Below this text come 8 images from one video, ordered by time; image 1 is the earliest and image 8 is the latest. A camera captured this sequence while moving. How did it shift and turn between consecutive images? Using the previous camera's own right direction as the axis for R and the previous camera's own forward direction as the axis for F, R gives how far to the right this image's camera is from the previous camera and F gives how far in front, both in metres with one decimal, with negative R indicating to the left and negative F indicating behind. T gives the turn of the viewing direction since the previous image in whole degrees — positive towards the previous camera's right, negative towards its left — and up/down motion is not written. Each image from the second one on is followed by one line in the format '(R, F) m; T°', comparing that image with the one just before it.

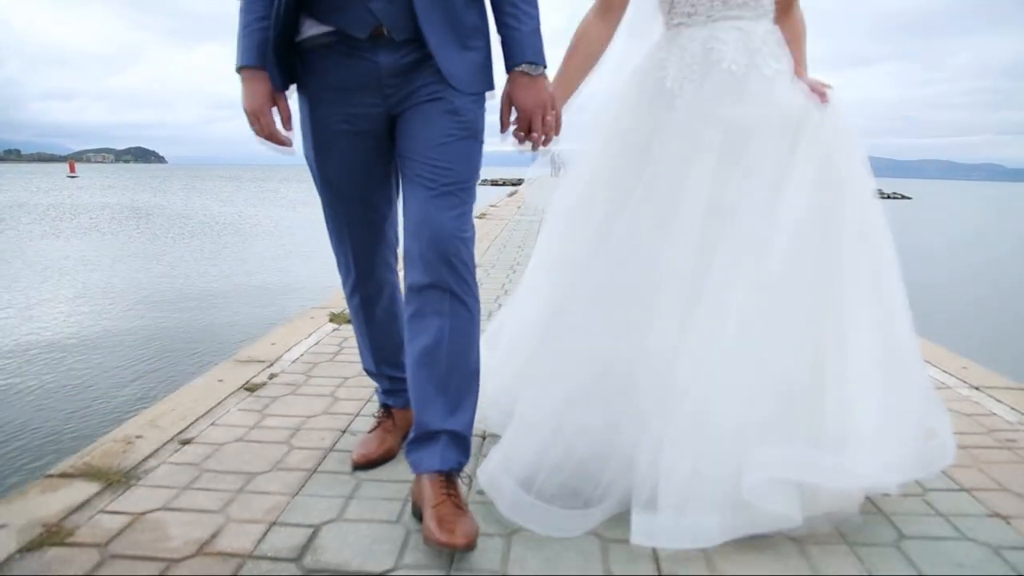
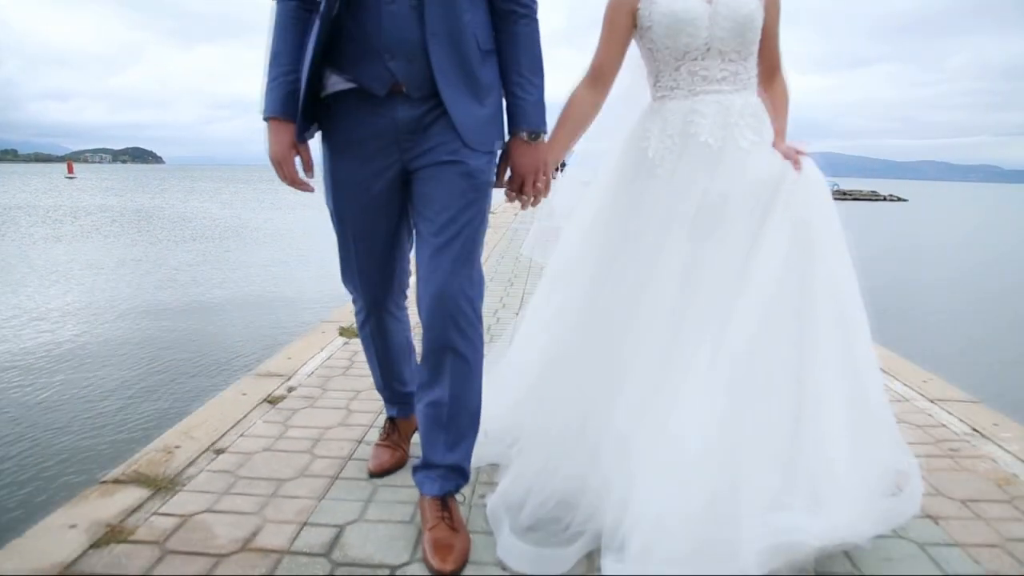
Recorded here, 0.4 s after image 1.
(0.0, -0.2) m; 0°
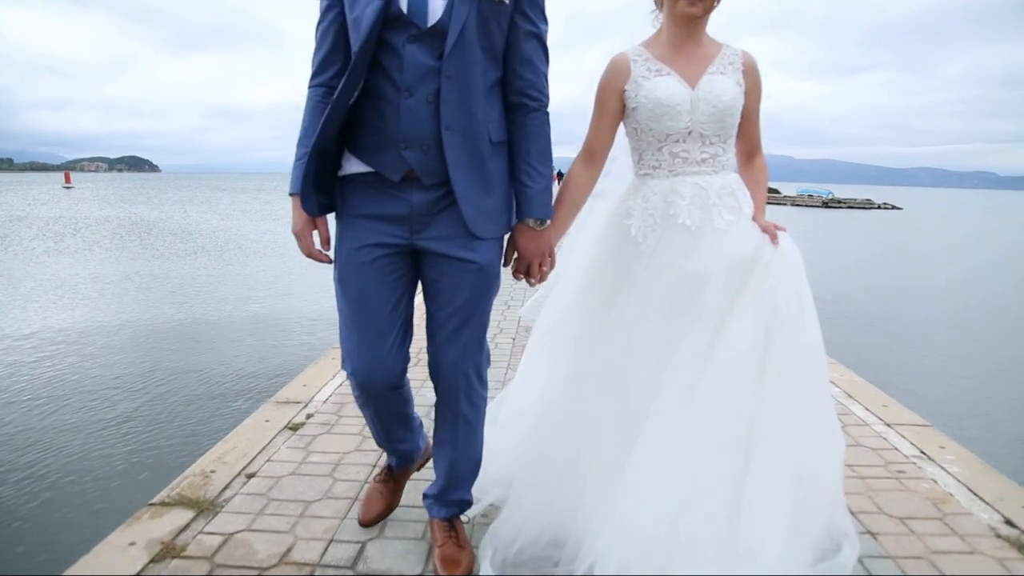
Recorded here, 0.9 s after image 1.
(0.0, -0.2) m; 0°
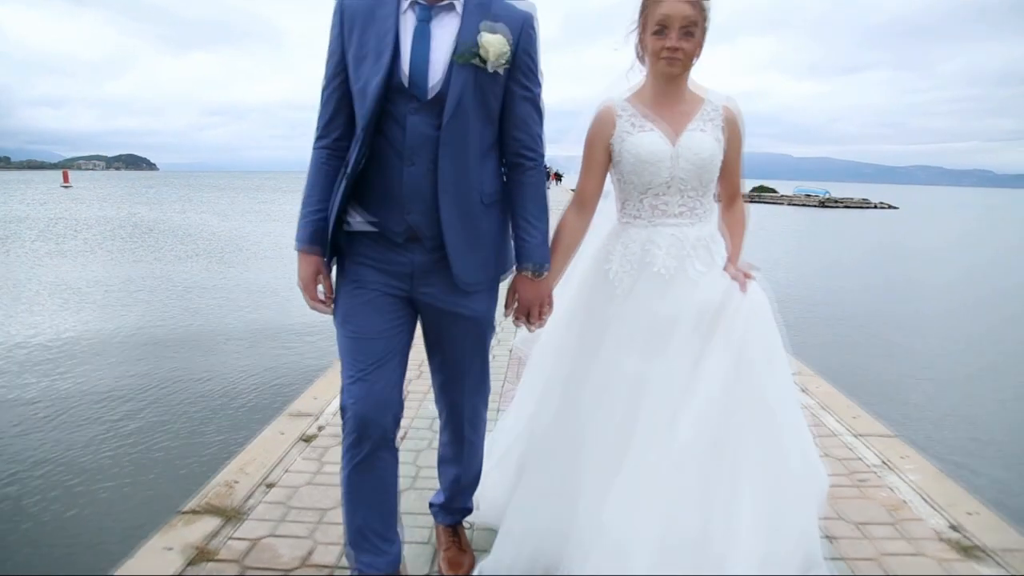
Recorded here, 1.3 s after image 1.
(0.0, -0.2) m; 0°
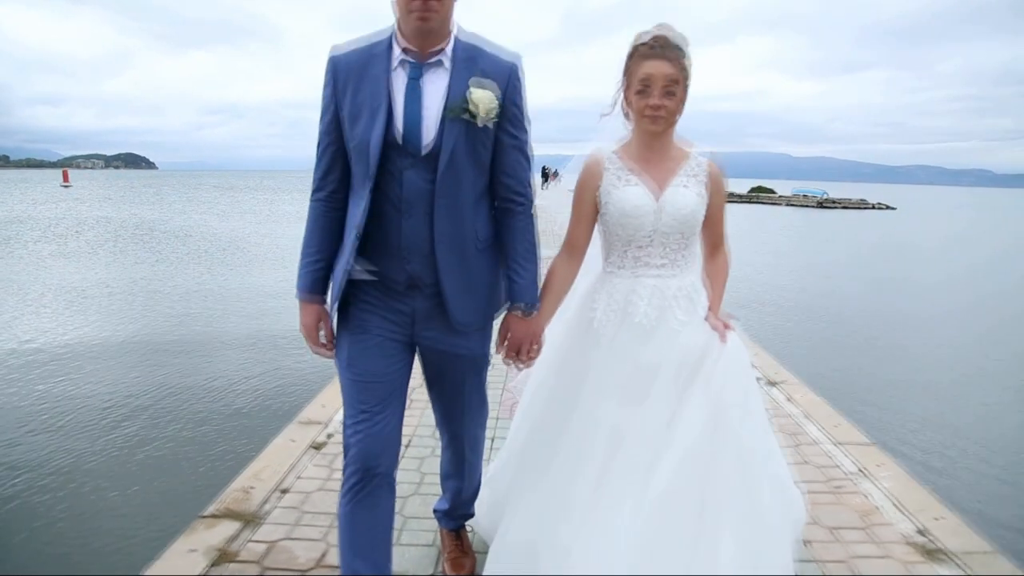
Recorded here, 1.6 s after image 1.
(0.0, -0.2) m; 0°
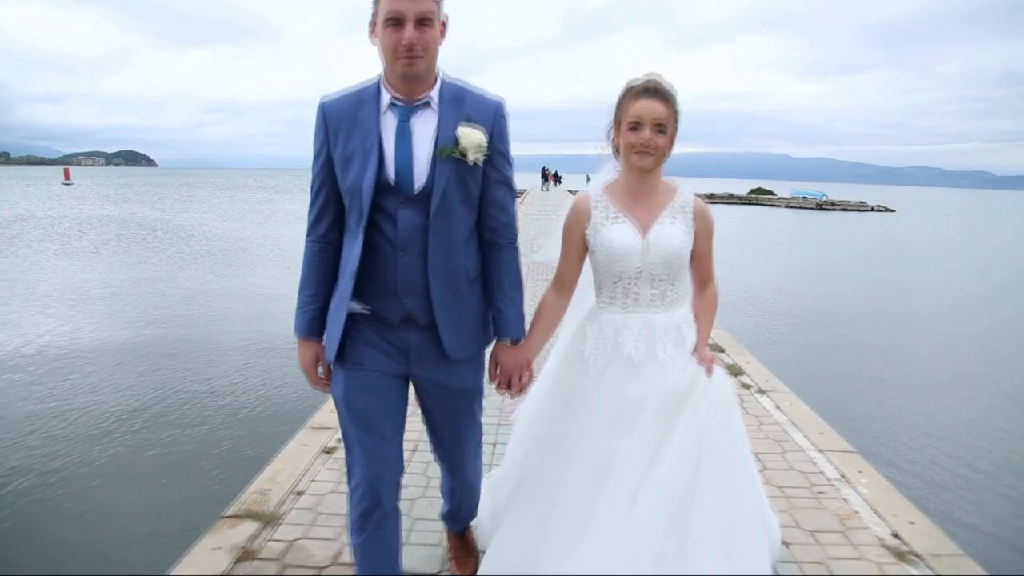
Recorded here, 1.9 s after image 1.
(0.0, -0.2) m; 0°
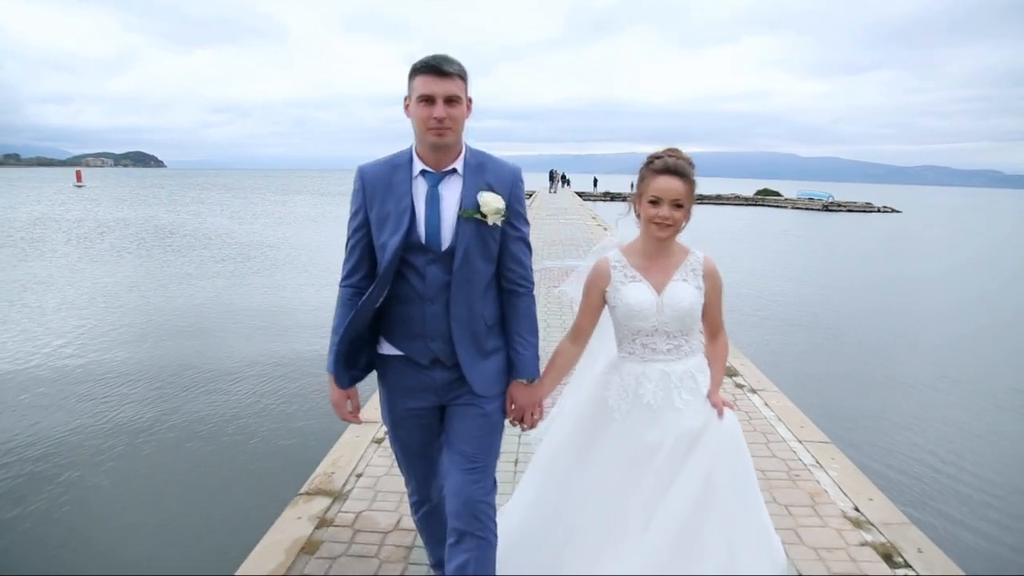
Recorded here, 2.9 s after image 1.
(-0.1, -0.5) m; -1°
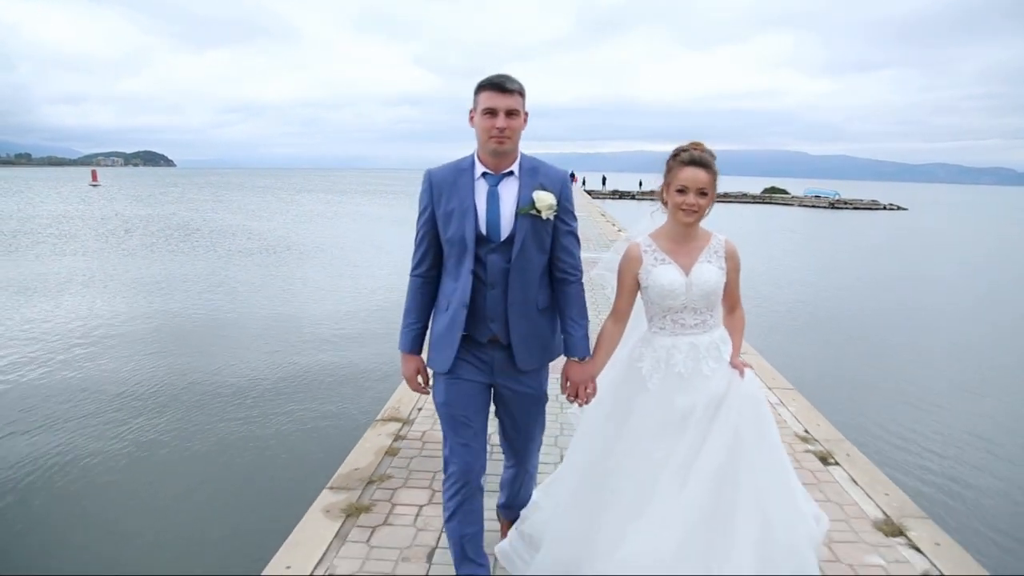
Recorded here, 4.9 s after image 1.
(-0.1, -0.8) m; -1°
